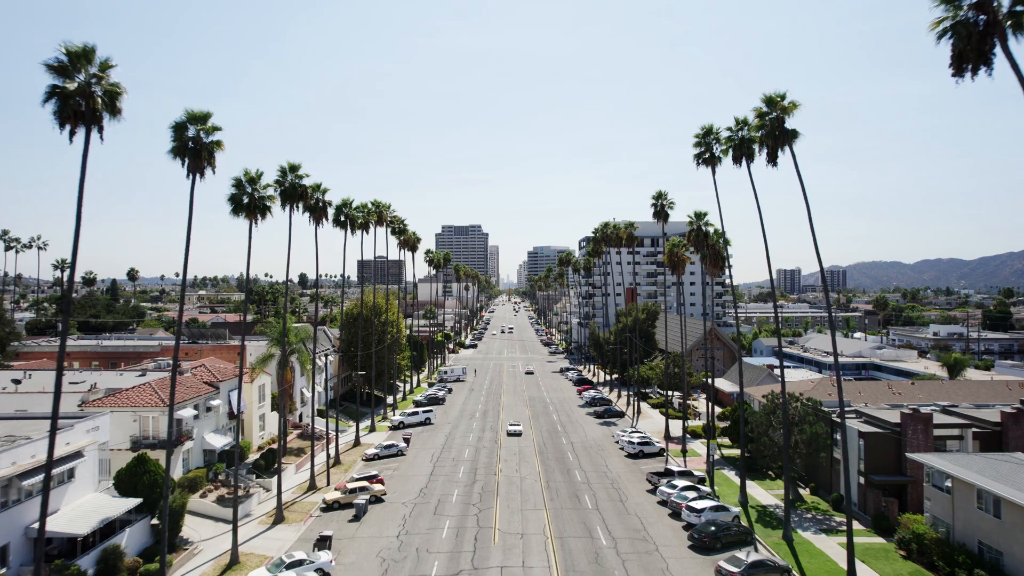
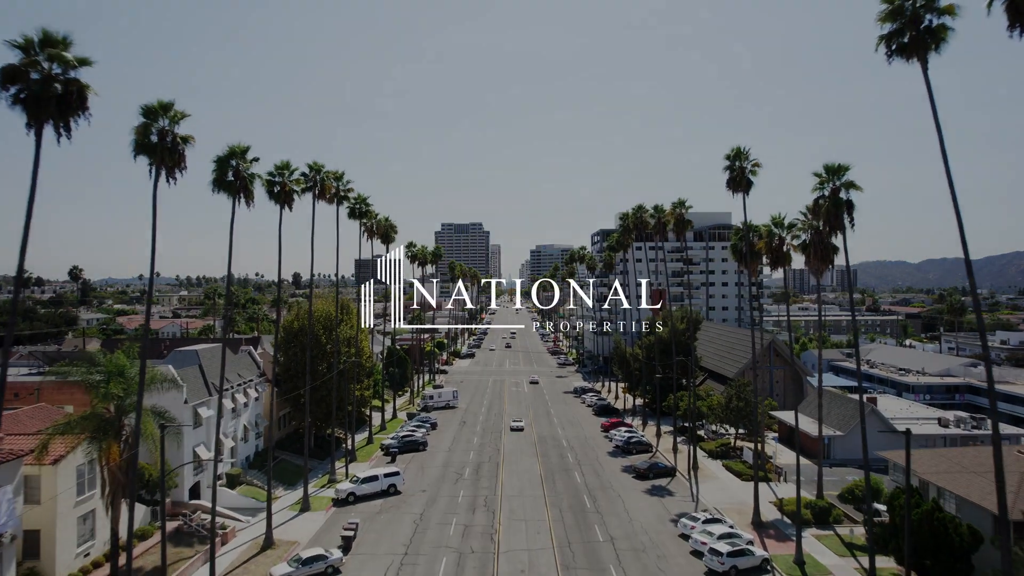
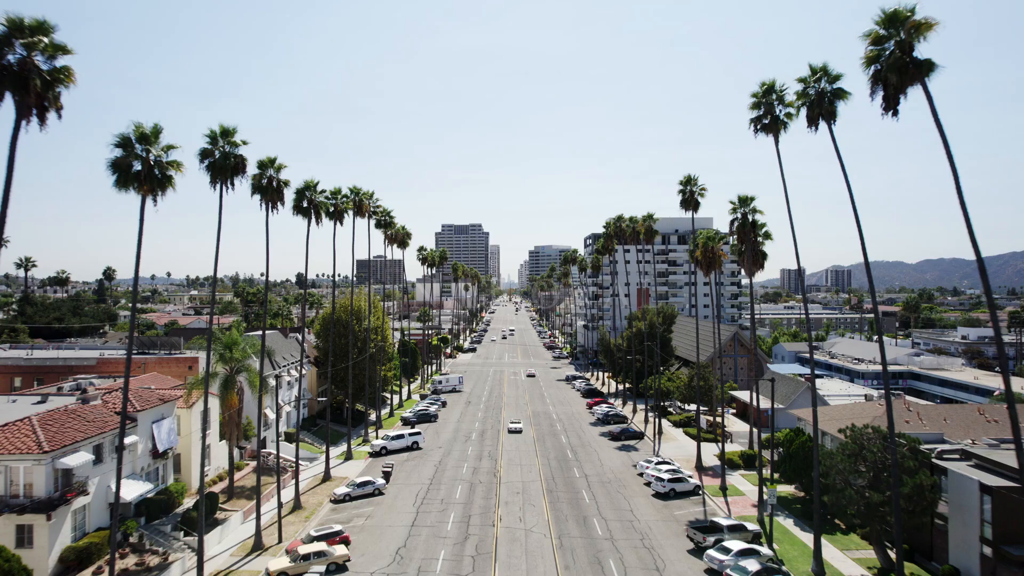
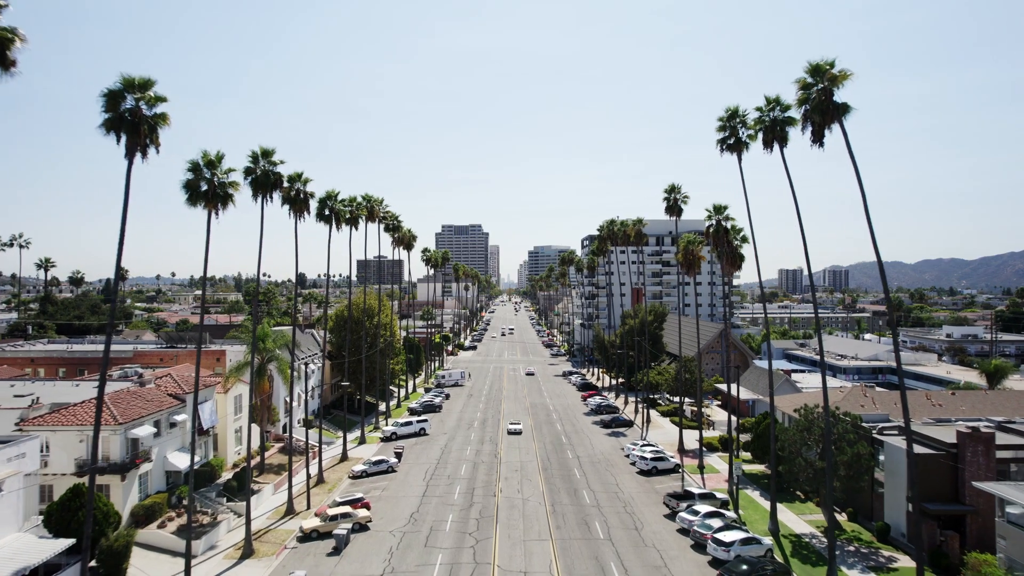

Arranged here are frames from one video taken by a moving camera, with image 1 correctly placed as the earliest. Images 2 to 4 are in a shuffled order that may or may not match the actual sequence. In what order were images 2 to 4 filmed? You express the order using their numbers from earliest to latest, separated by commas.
4, 3, 2
